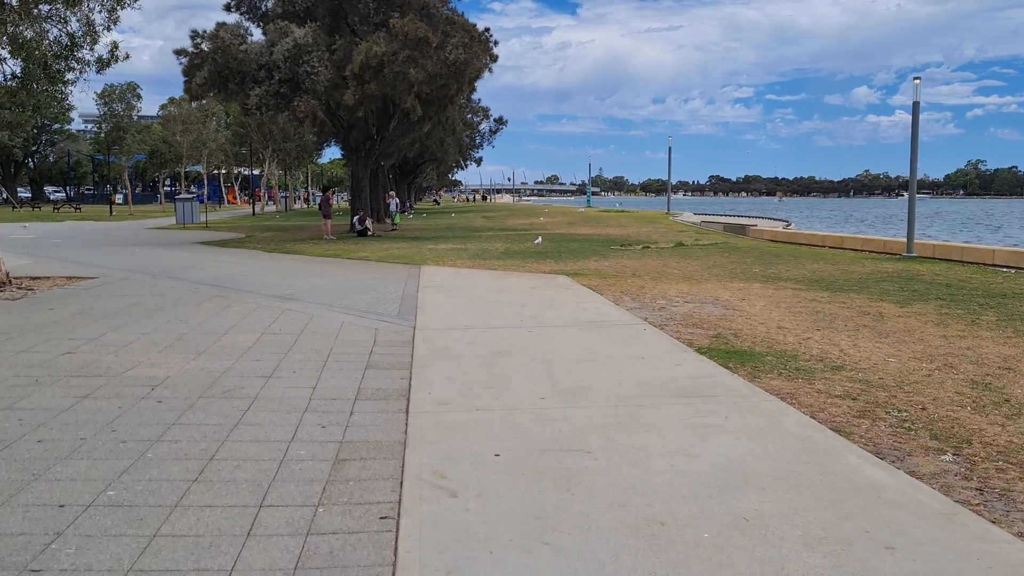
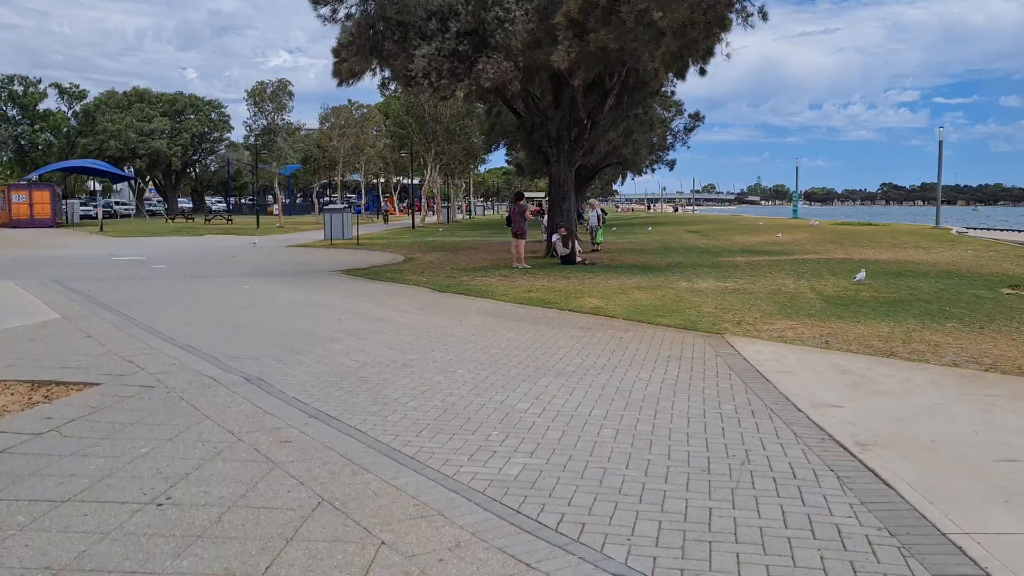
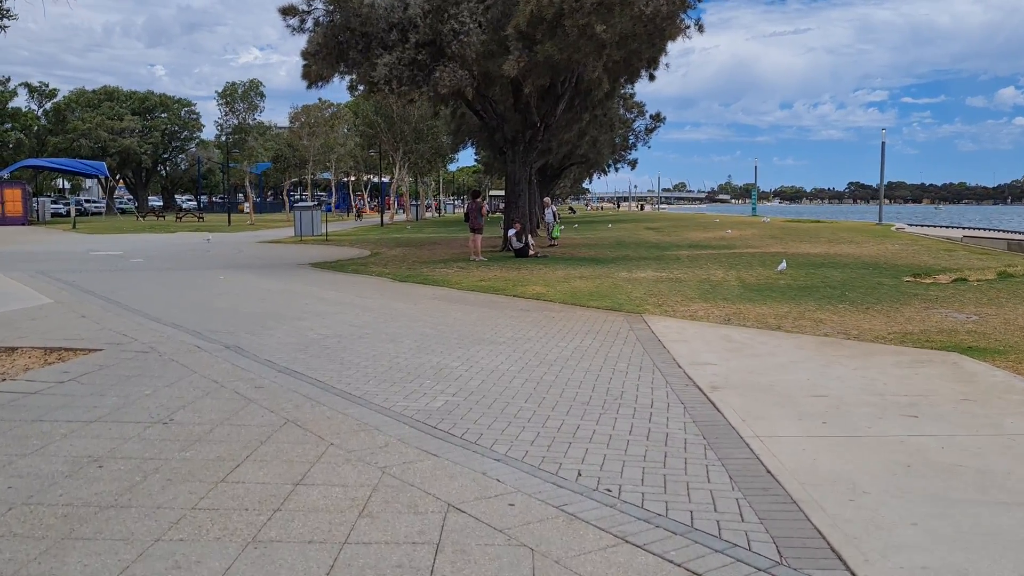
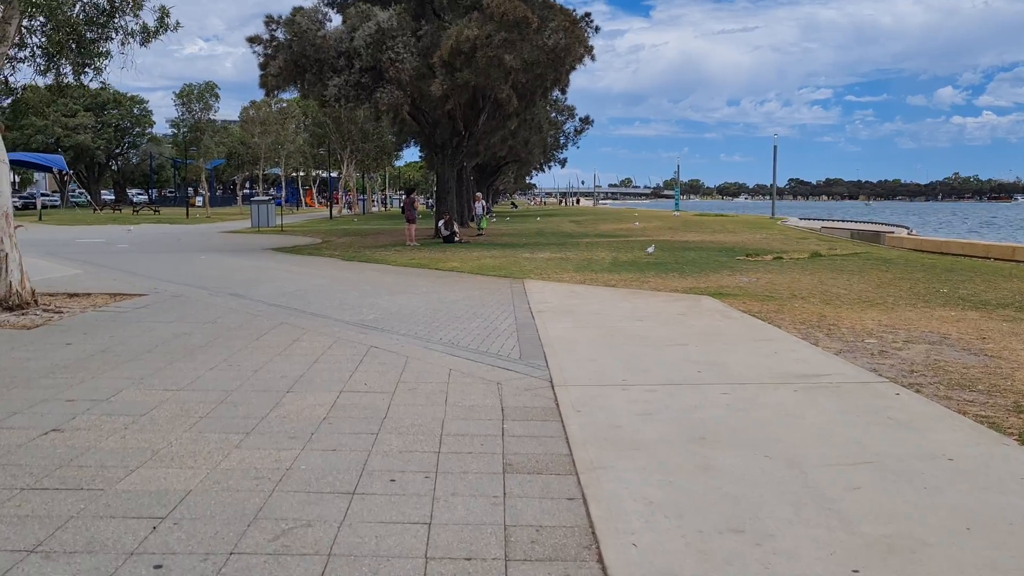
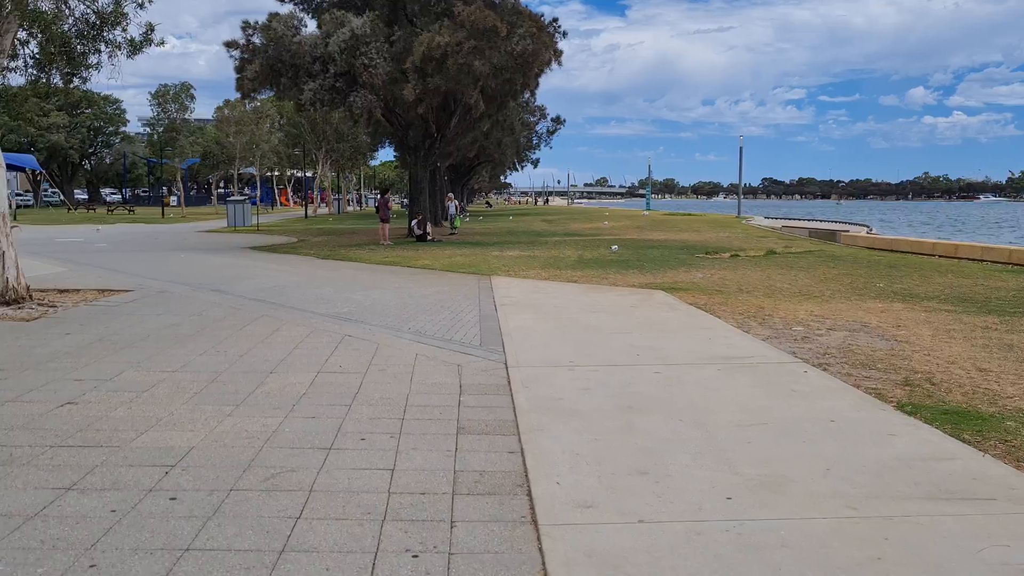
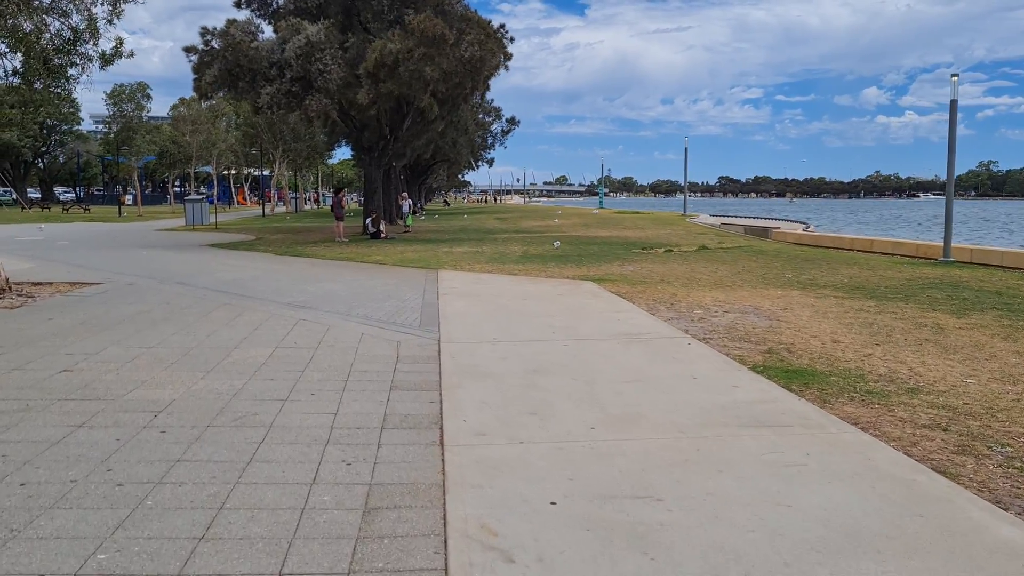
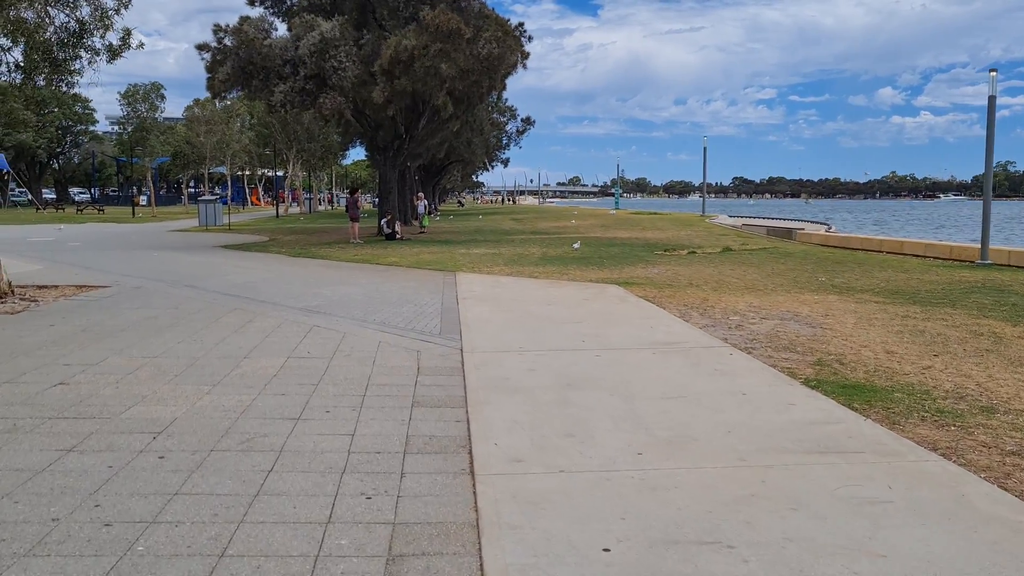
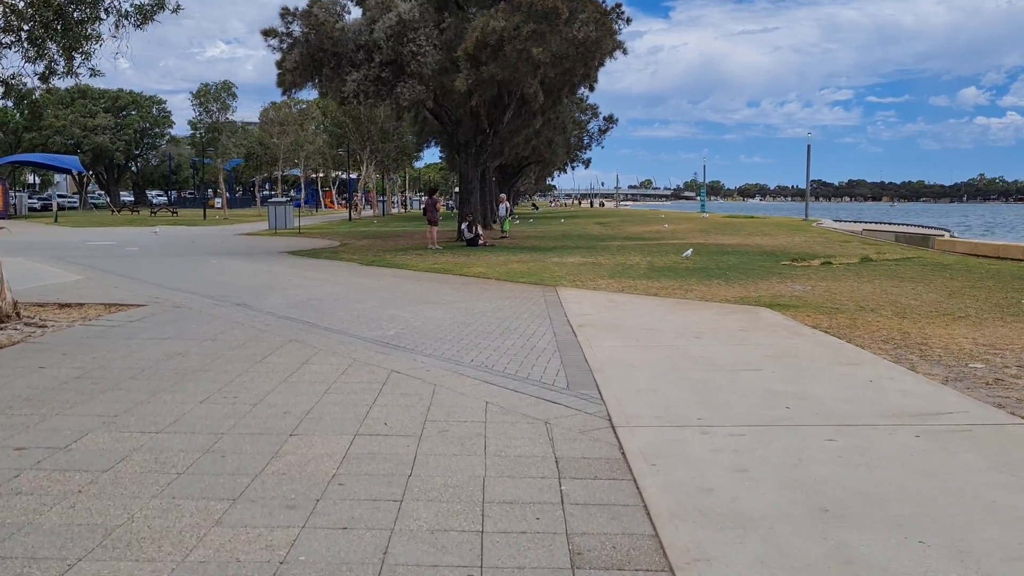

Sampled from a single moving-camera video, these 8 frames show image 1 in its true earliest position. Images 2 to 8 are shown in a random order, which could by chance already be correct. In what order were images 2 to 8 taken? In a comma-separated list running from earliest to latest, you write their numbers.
6, 7, 5, 4, 8, 3, 2
